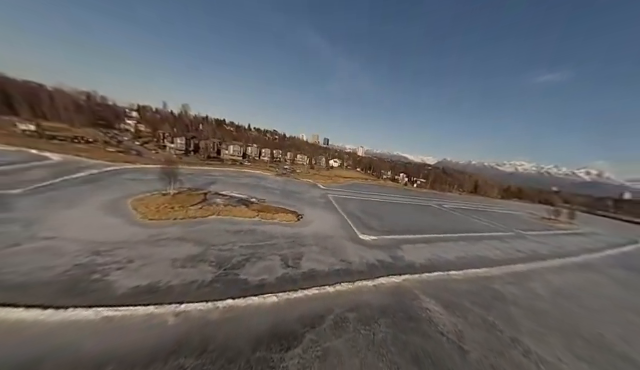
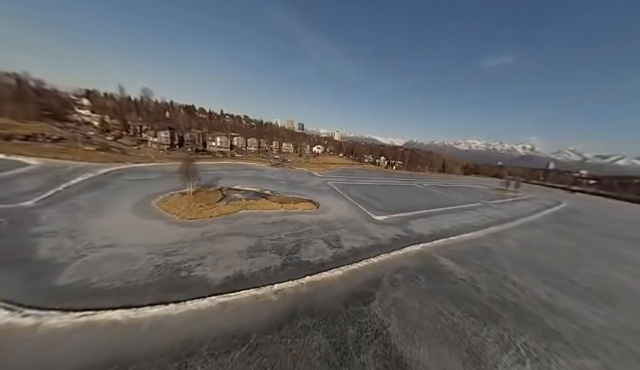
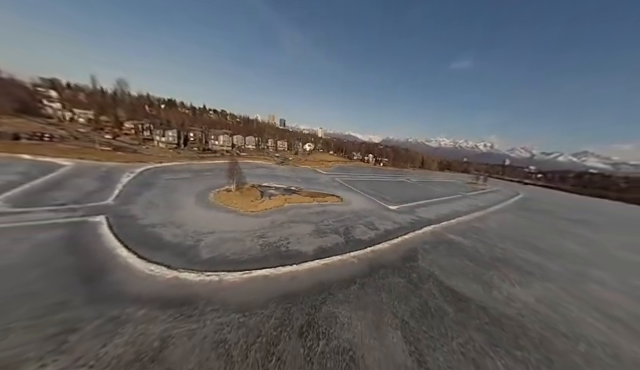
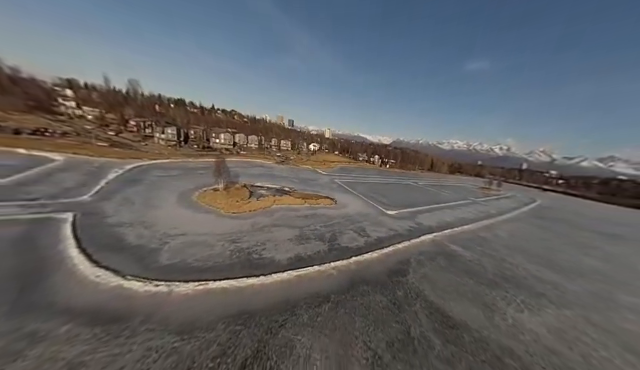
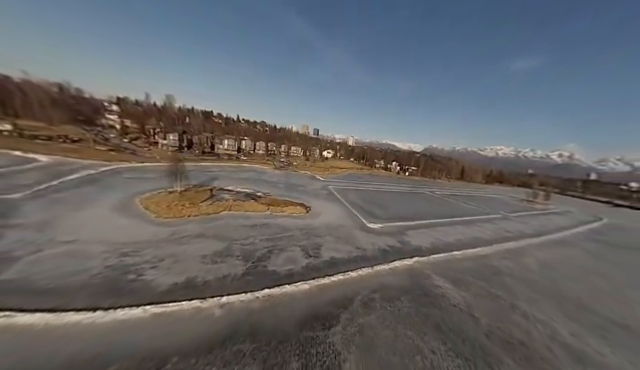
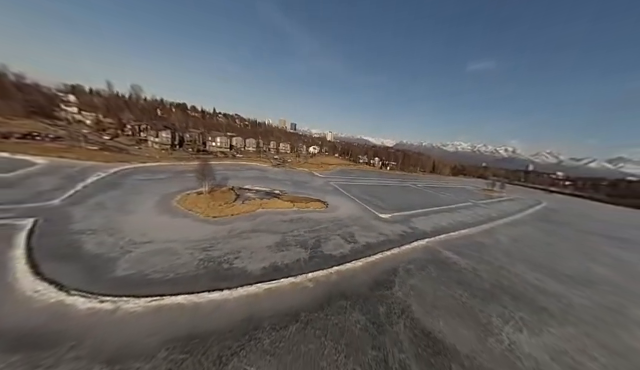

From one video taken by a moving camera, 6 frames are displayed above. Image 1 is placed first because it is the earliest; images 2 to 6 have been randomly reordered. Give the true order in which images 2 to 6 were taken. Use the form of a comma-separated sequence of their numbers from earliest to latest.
5, 2, 6, 4, 3
